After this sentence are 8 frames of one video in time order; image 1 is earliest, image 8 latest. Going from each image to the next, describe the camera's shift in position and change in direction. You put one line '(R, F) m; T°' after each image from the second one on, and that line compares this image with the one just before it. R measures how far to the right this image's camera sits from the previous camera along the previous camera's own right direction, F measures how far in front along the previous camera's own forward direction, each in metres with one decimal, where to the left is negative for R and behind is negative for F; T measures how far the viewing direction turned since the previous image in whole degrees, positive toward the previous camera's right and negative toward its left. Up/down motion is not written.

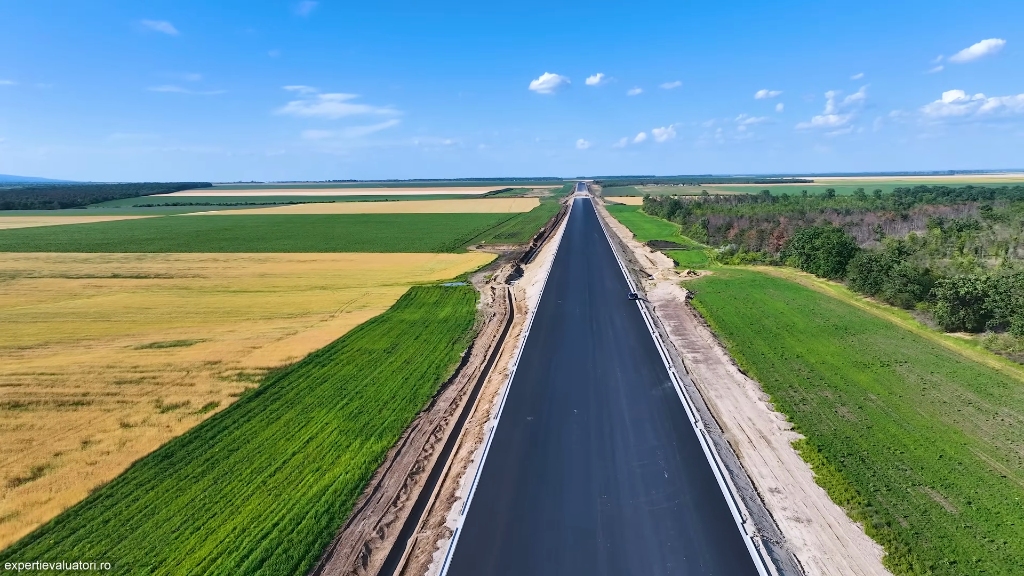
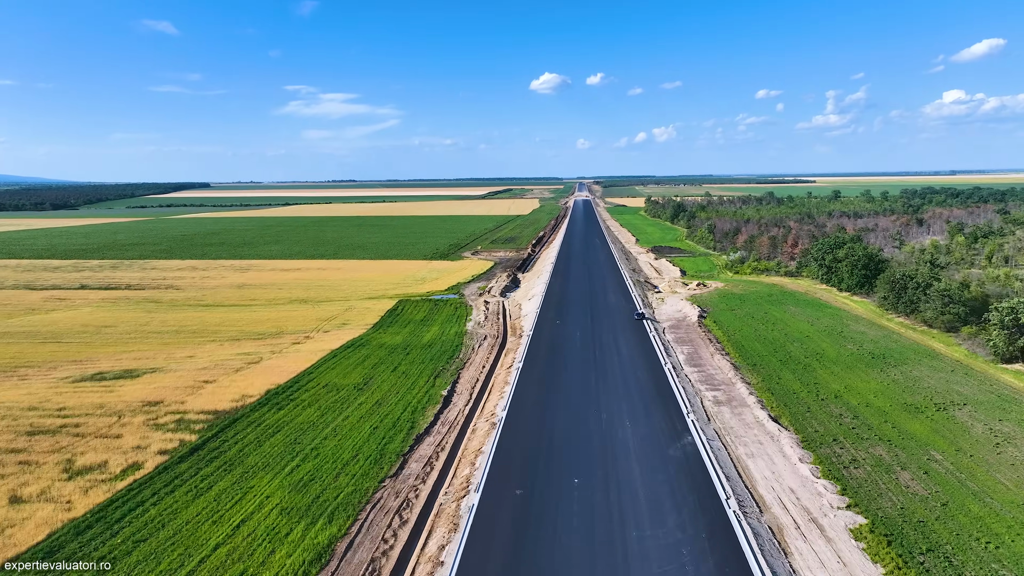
(+0.3, +3.0) m; 0°
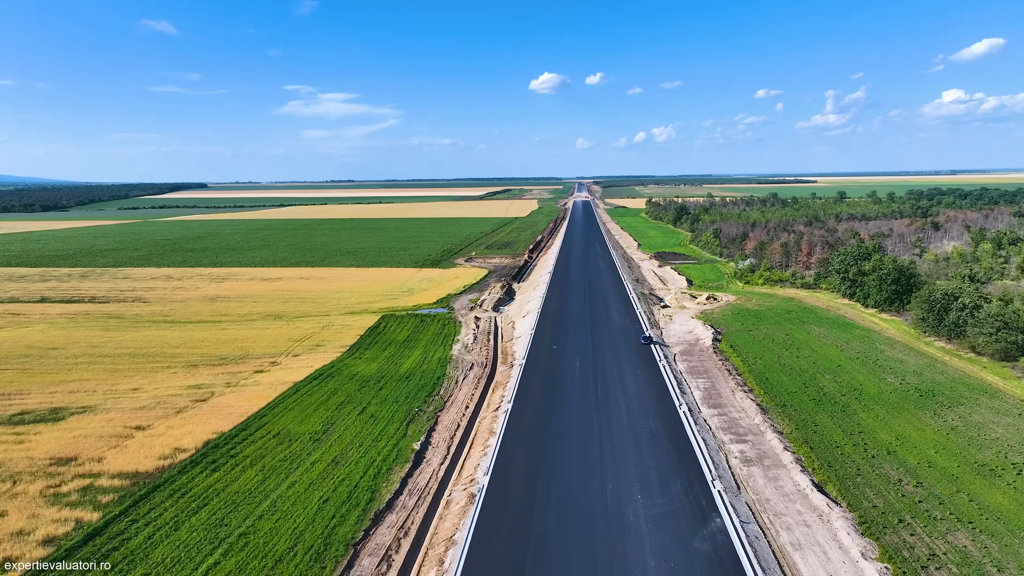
(+0.3, +3.1) m; 0°
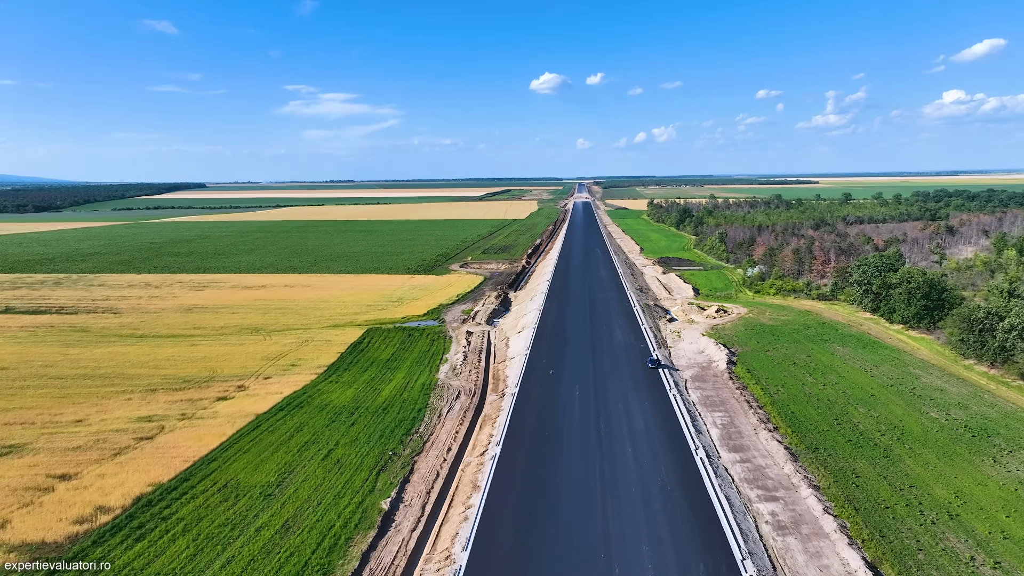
(+0.3, +2.4) m; 0°
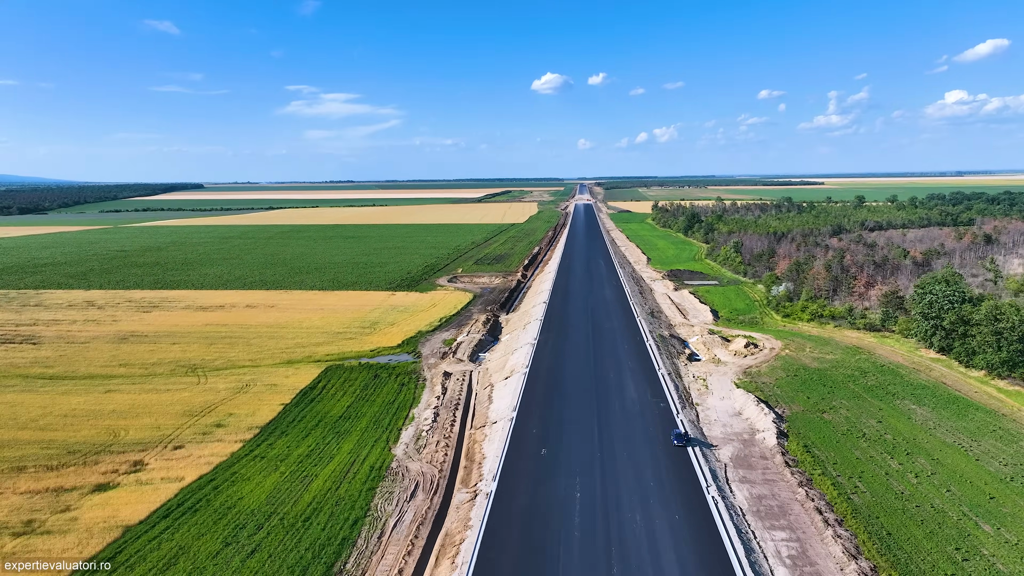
(+0.5, +5.4) m; 0°
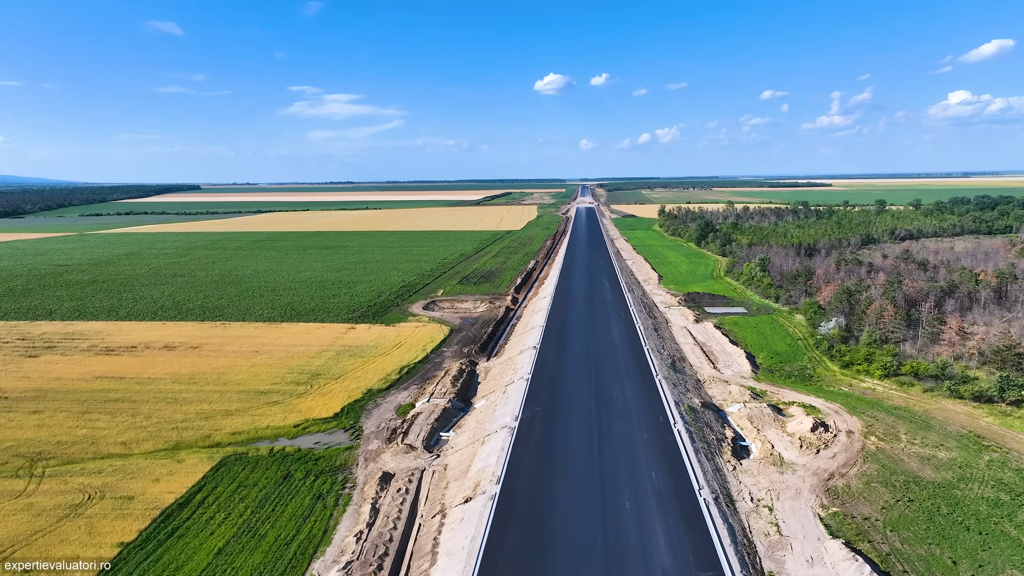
(+0.9, +7.8) m; 0°
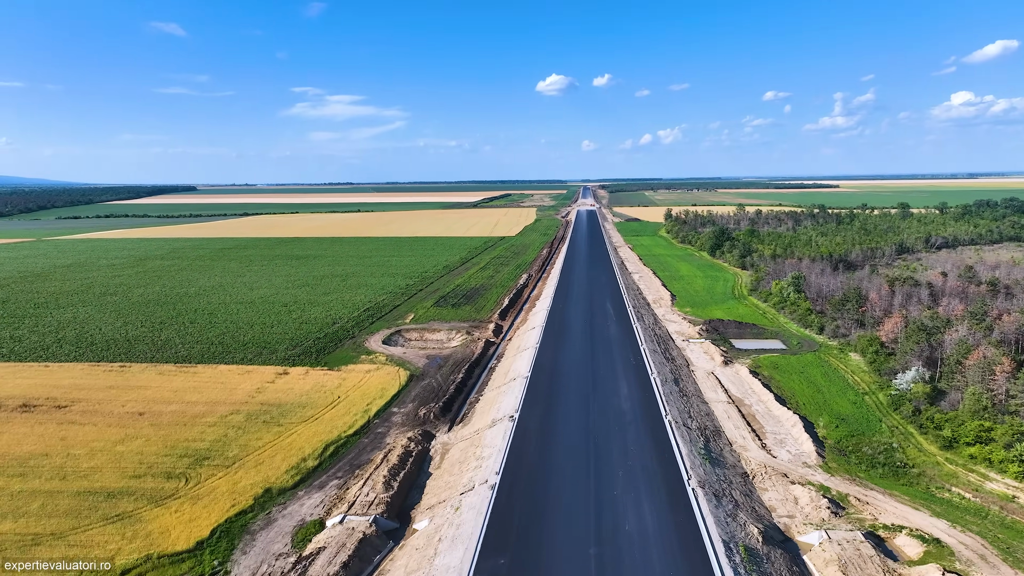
(+1.0, +7.9) m; 0°
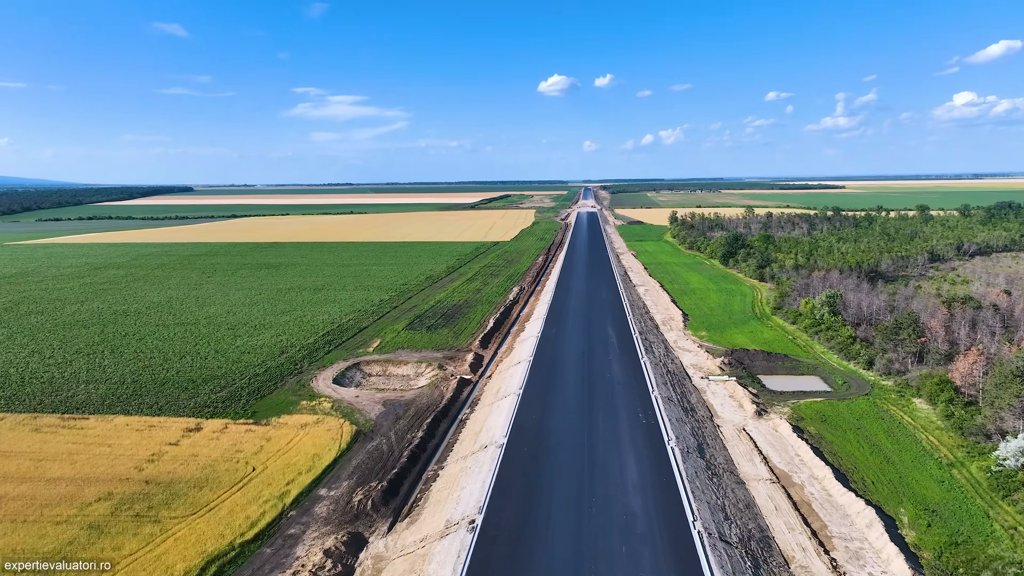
(+0.9, +6.1) m; 0°
